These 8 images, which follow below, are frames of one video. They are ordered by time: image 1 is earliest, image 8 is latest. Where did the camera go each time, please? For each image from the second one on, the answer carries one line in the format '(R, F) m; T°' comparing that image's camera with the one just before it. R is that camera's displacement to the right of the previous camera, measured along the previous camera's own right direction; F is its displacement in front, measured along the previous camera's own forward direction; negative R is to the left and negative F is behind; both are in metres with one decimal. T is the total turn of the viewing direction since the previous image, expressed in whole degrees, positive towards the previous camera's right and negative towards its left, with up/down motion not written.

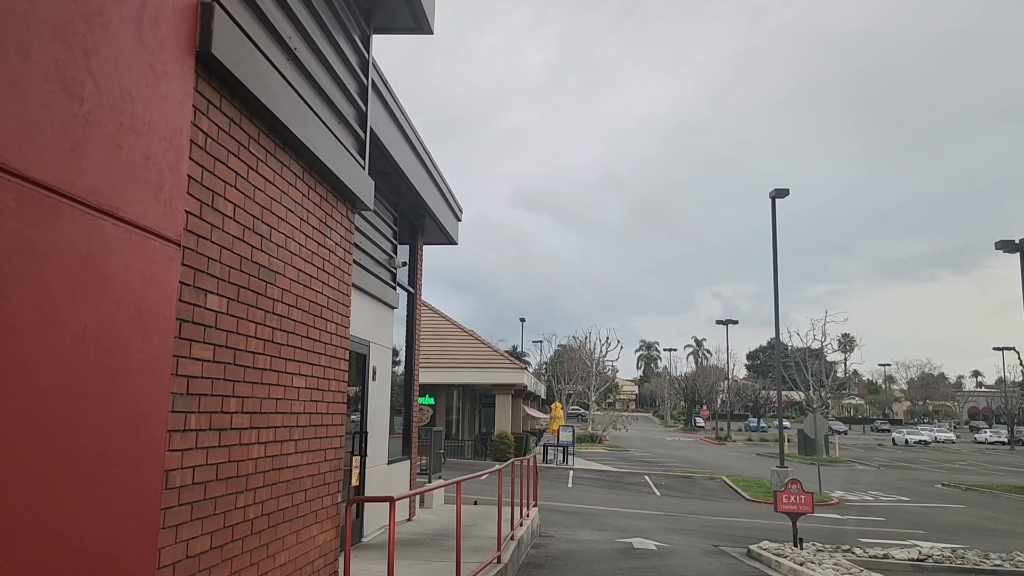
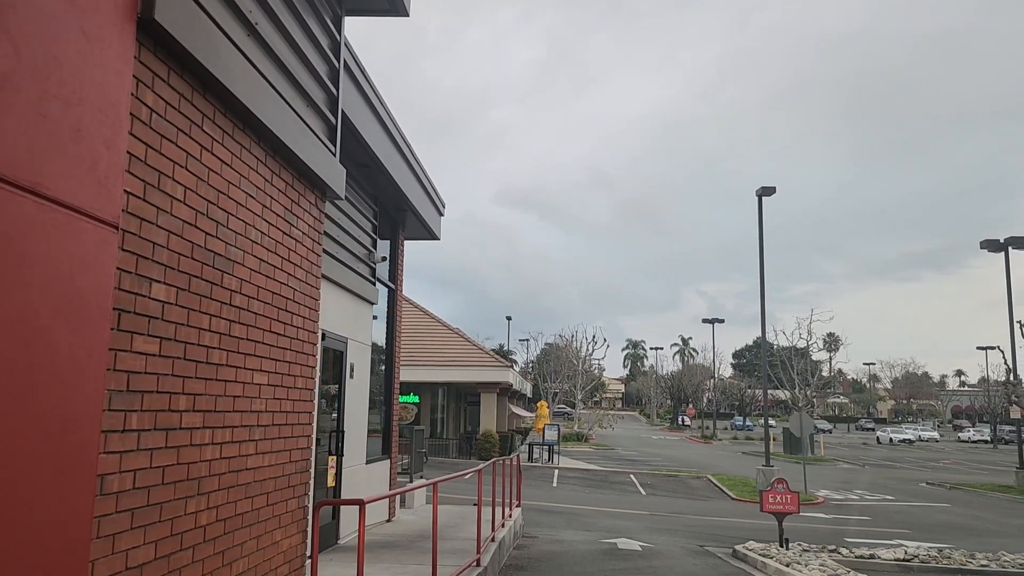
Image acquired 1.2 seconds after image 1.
(+0.1, +0.2) m; +1°
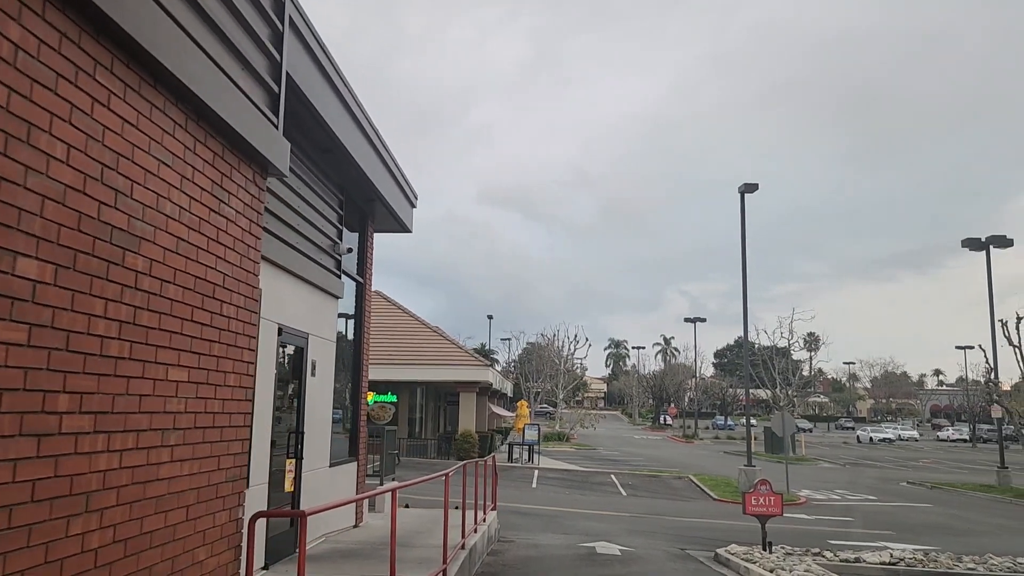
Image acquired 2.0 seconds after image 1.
(+0.1, +0.5) m; +1°
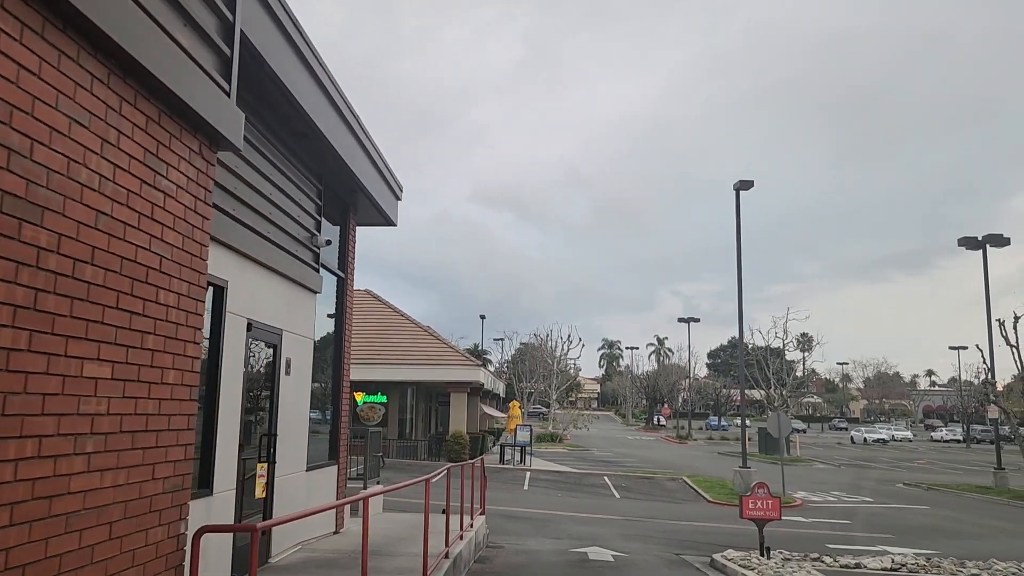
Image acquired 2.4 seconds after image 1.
(+0.1, +0.4) m; 0°
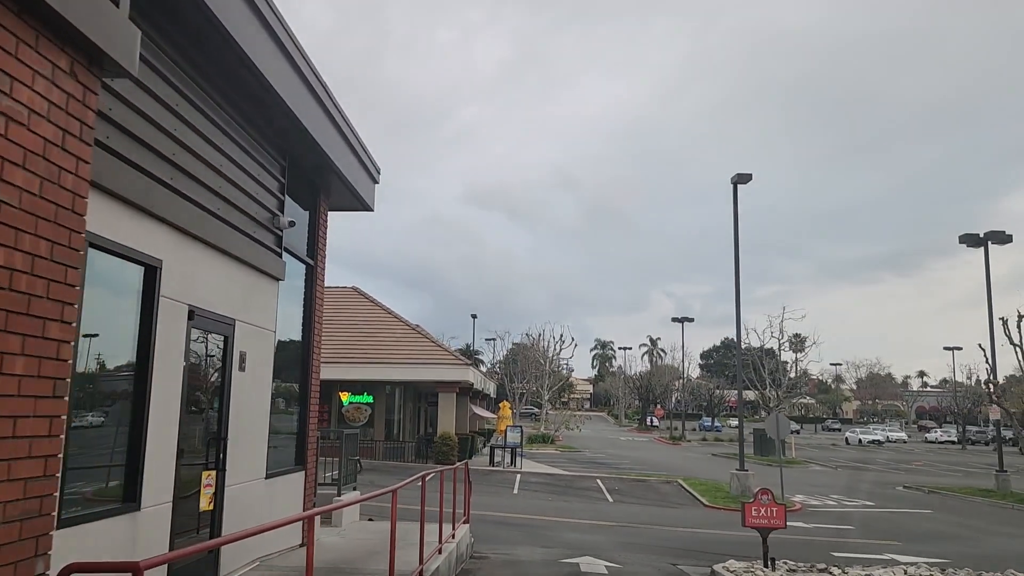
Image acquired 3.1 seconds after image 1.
(+0.1, +0.8) m; +1°
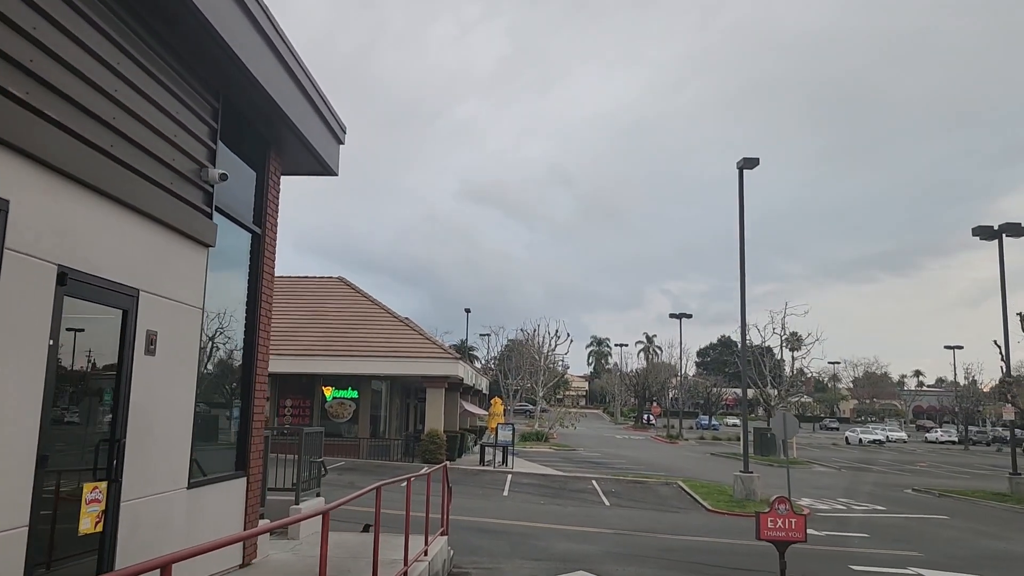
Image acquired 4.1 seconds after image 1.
(+0.1, +1.3) m; 0°
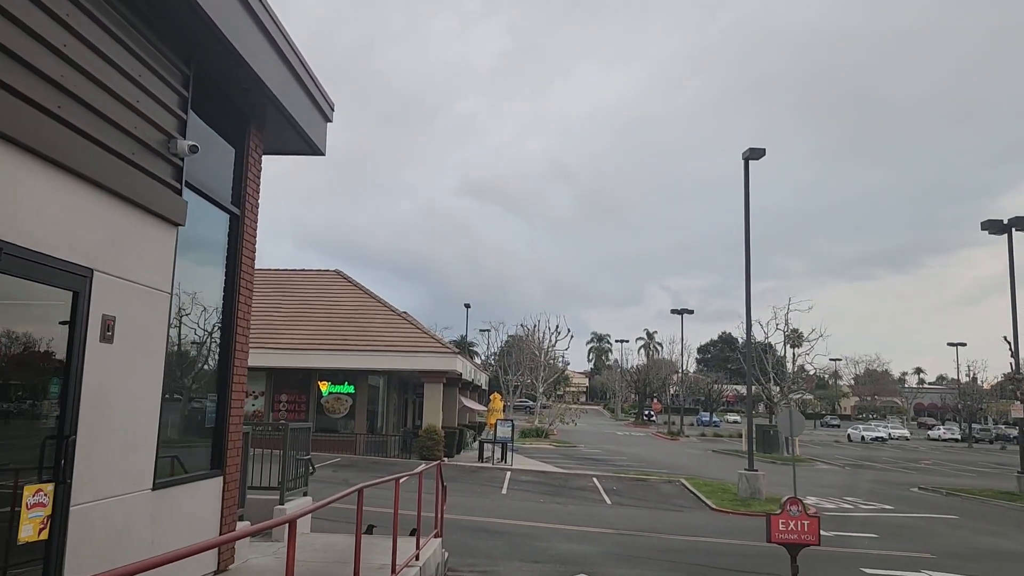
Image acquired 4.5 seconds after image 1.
(0.0, +0.5) m; 0°
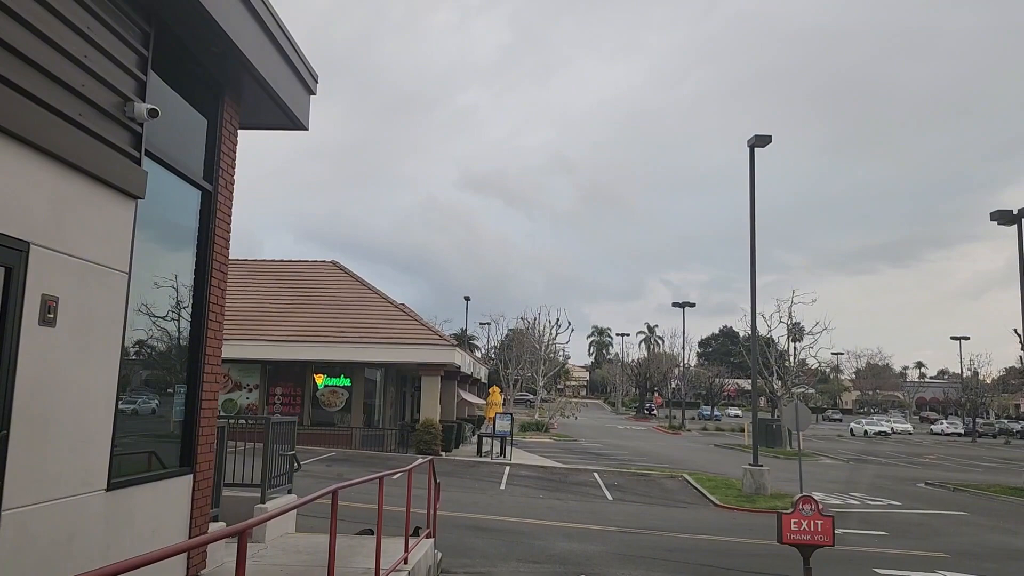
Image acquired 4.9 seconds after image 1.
(0.0, +0.5) m; 0°
